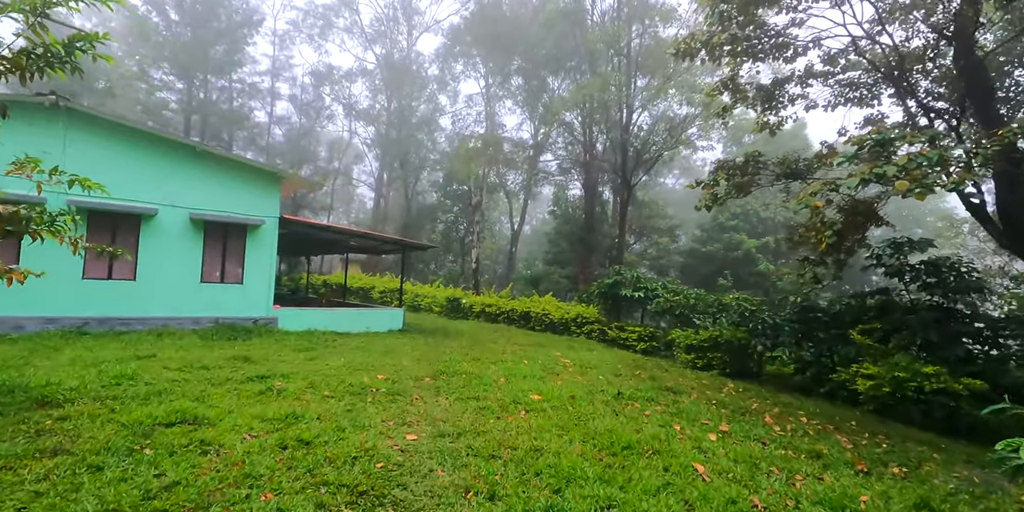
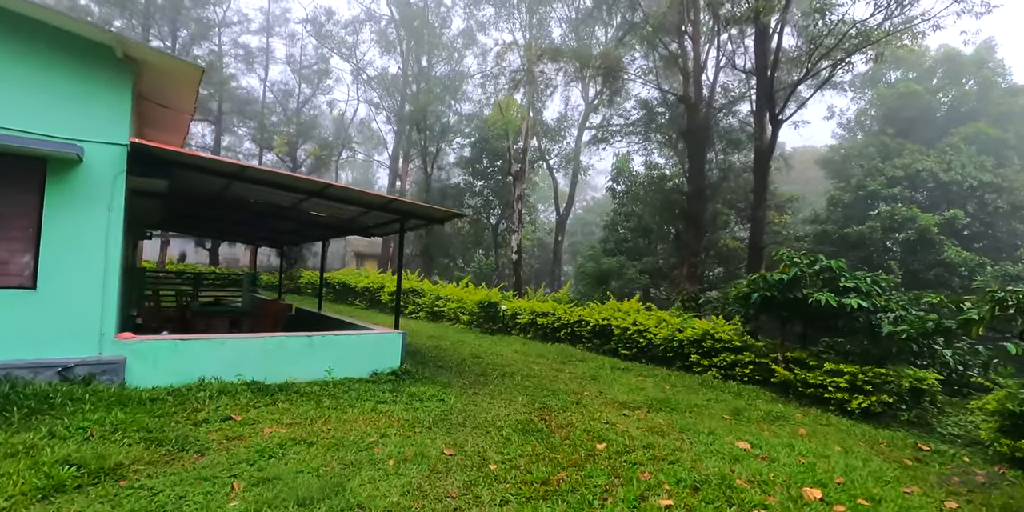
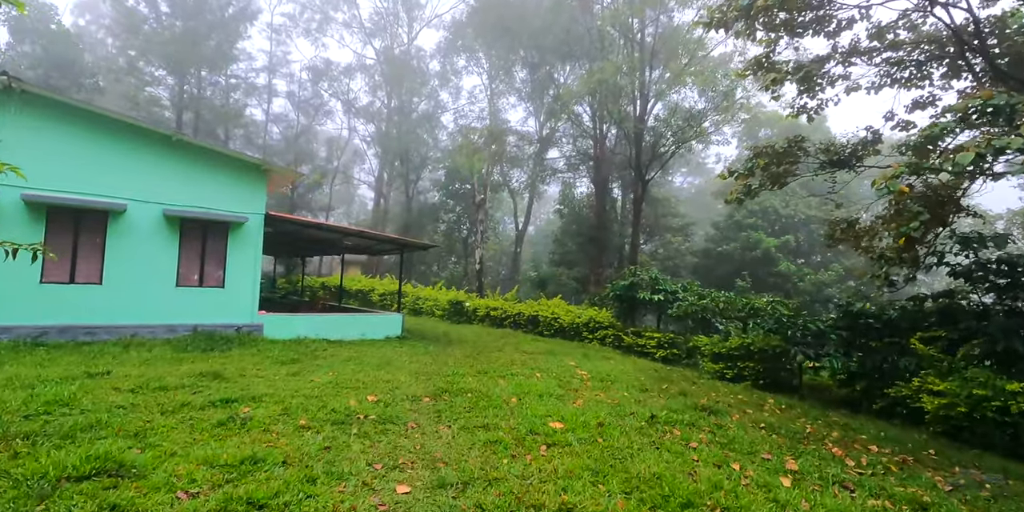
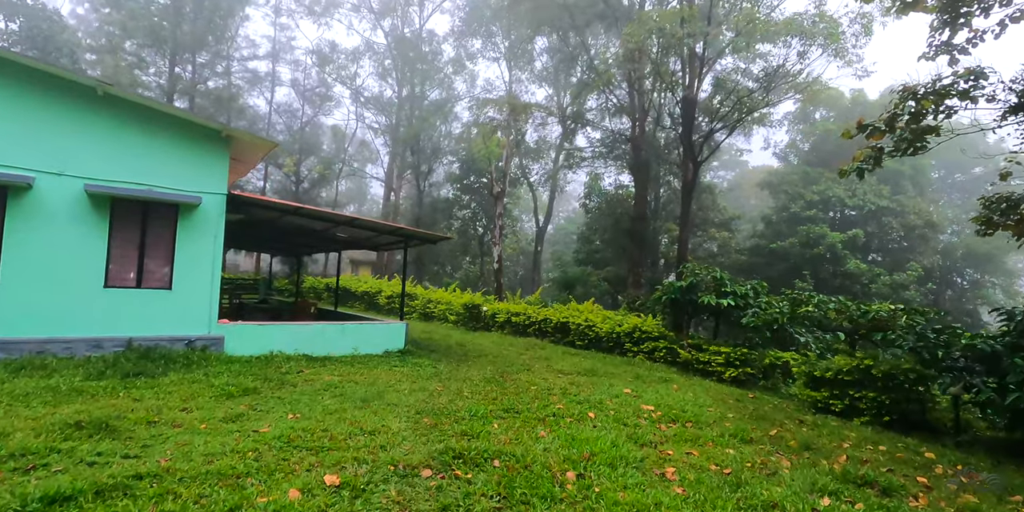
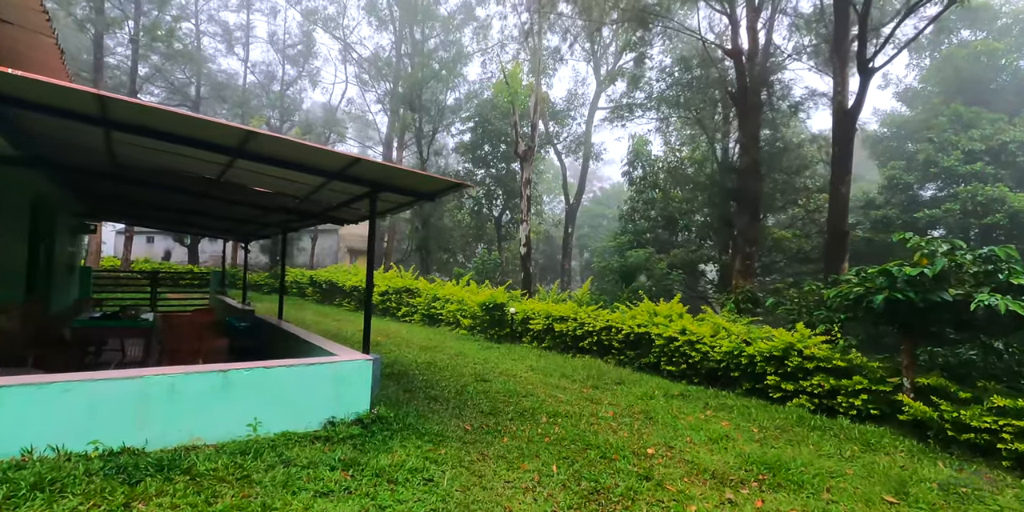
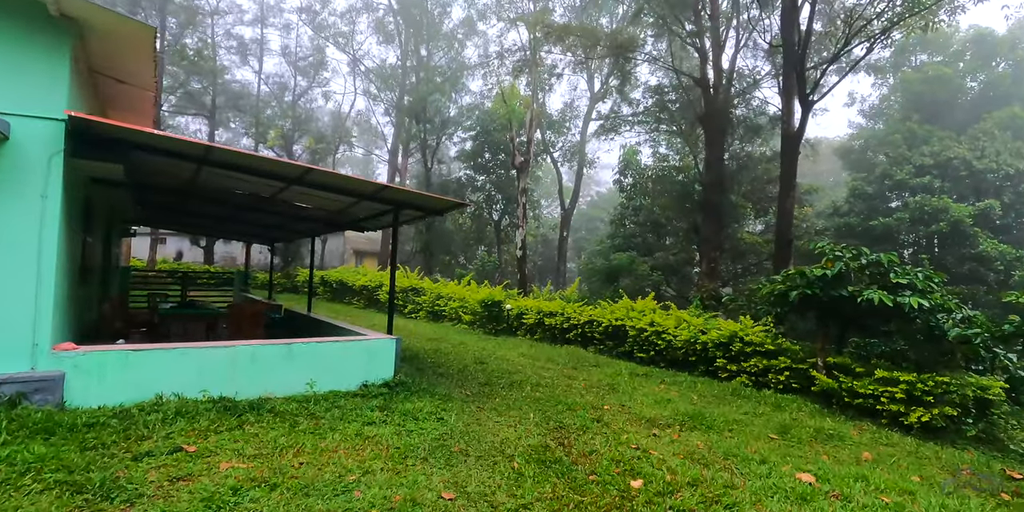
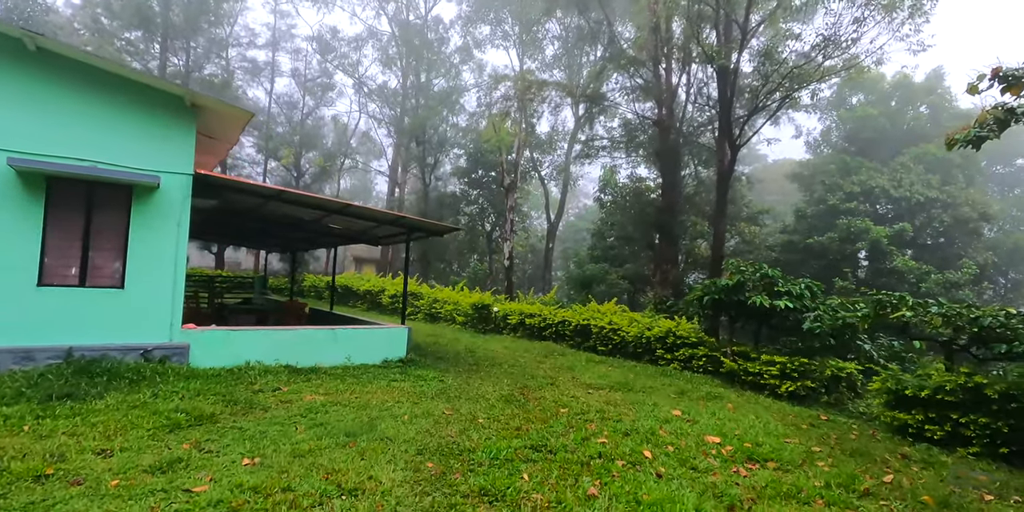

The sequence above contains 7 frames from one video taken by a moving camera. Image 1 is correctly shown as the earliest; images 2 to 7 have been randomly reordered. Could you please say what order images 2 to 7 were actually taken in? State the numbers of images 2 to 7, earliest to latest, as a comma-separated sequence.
3, 4, 7, 2, 6, 5
